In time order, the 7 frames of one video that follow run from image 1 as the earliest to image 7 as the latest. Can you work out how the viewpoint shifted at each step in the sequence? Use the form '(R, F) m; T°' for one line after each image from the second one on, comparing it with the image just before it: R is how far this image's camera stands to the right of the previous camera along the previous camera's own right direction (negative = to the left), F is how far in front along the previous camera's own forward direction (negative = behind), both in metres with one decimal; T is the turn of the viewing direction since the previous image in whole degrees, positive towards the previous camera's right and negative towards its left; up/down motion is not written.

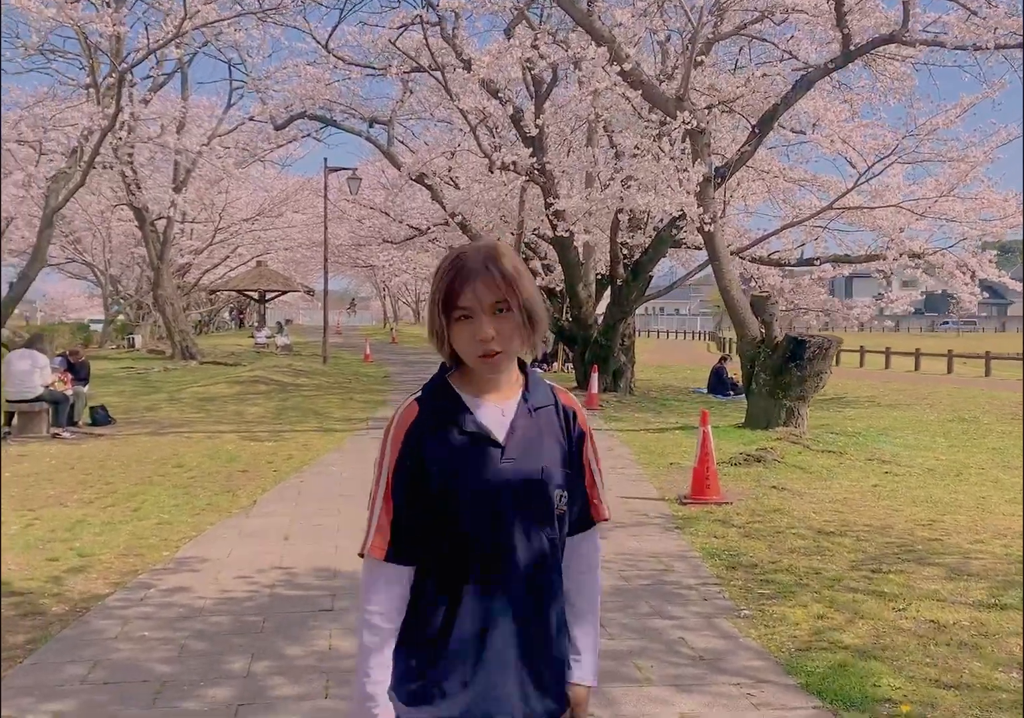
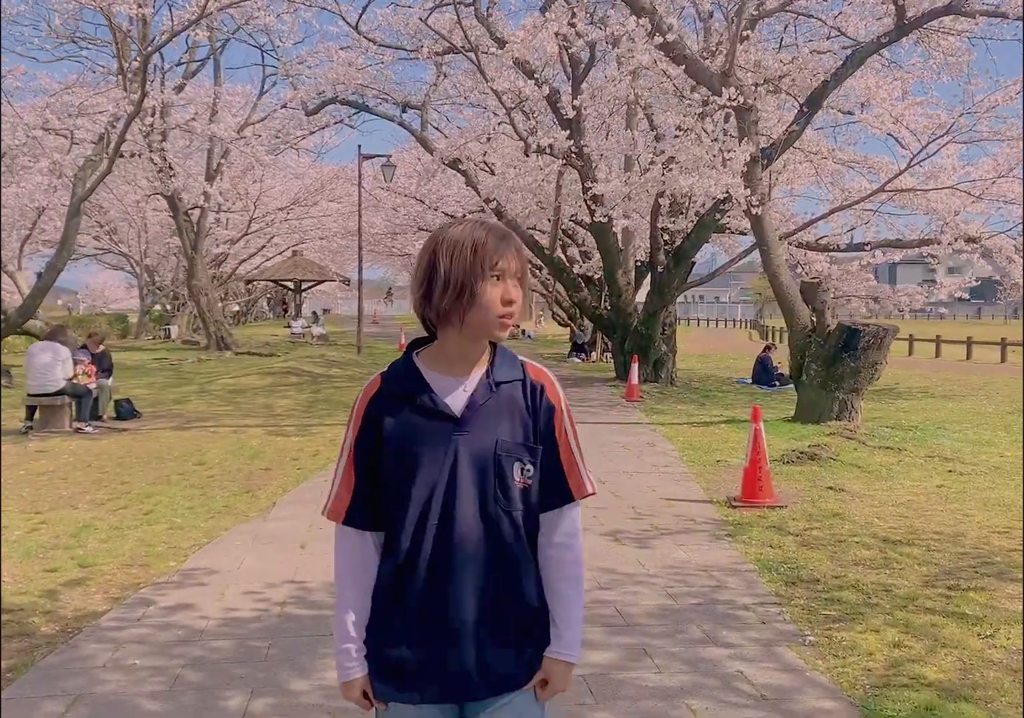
(0.0, +0.5) m; -2°
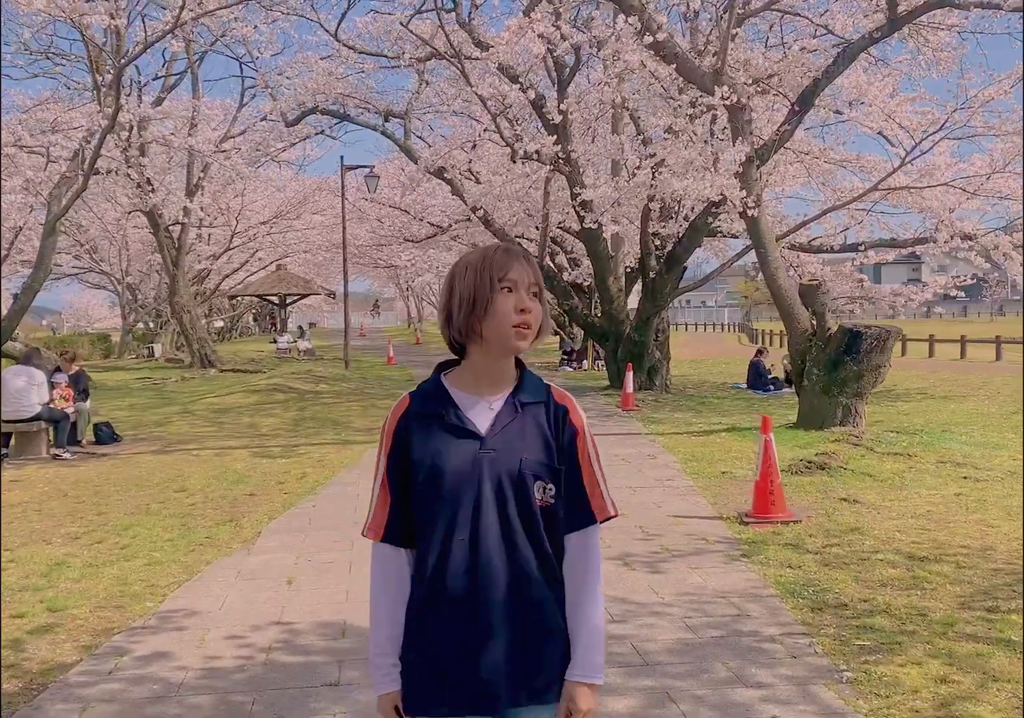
(0.0, +0.3) m; +1°
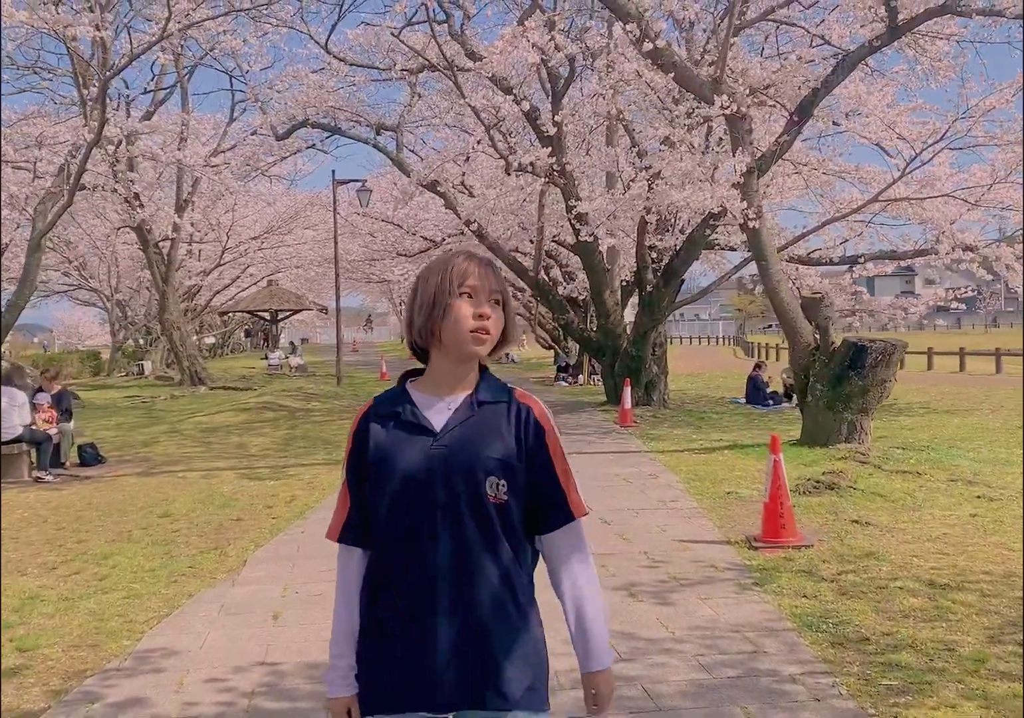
(0.0, +0.3) m; 0°
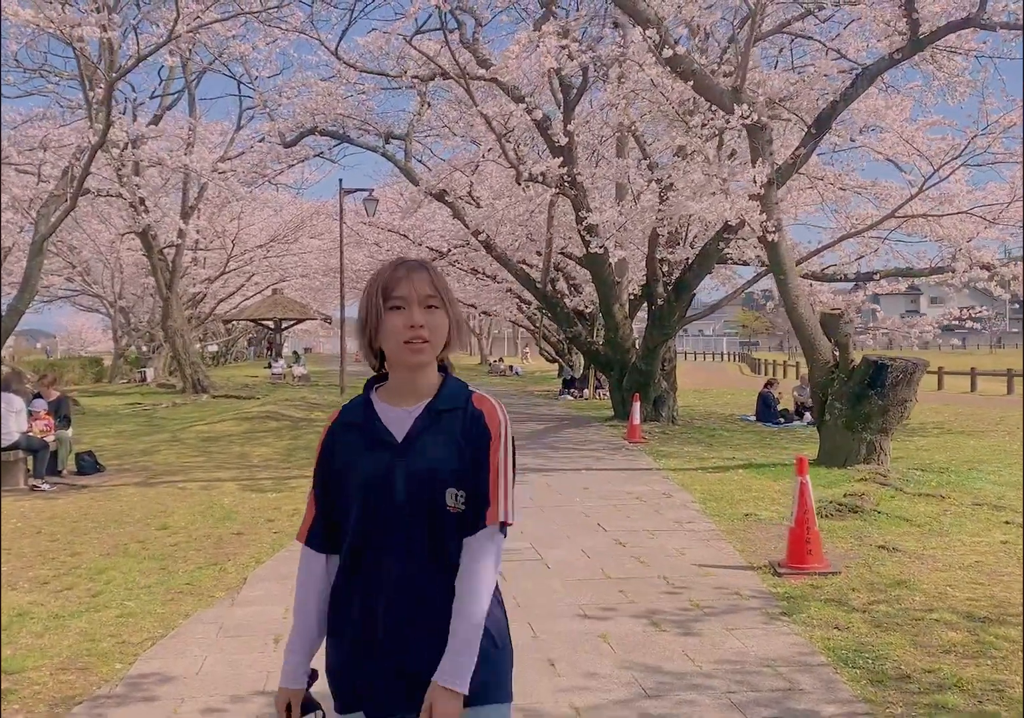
(-0.1, +0.2) m; 0°
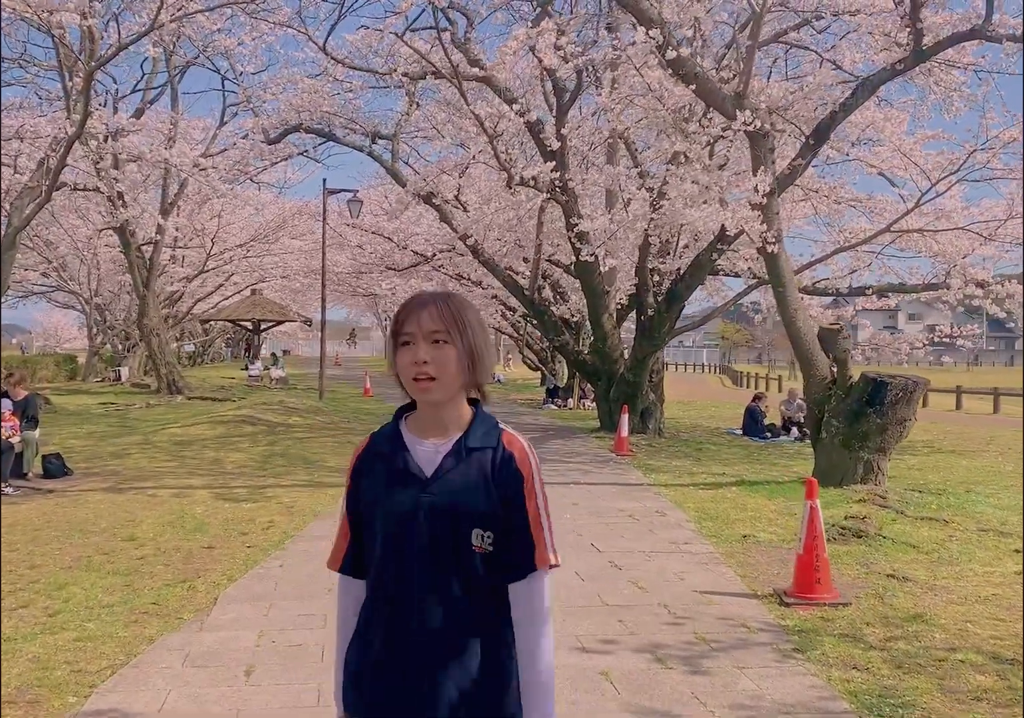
(-0.1, +0.3) m; +1°
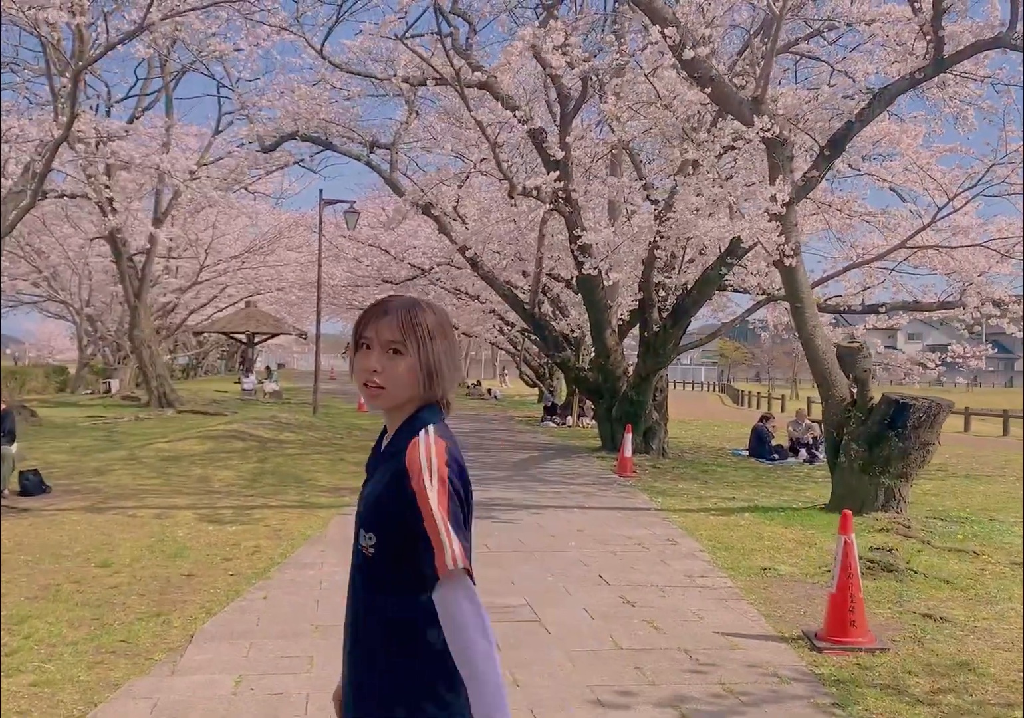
(-0.1, +0.4) m; 0°
